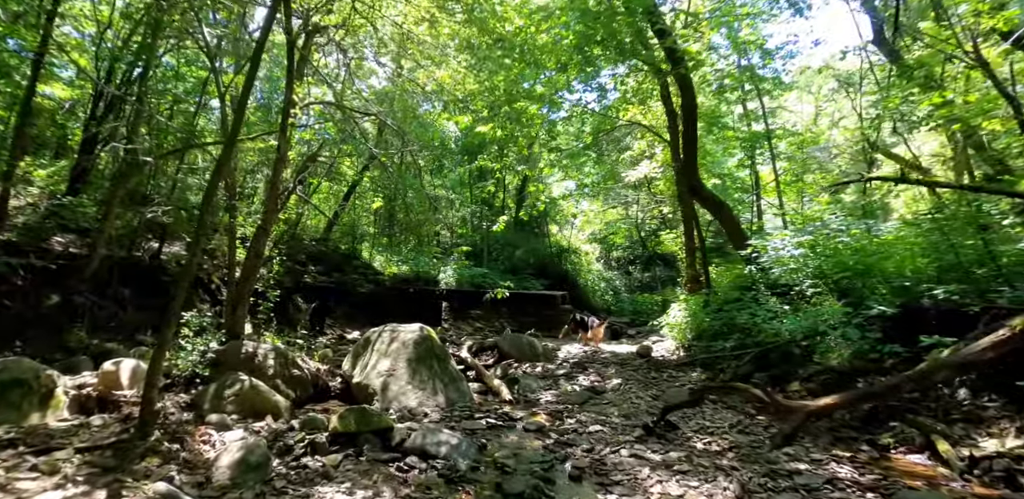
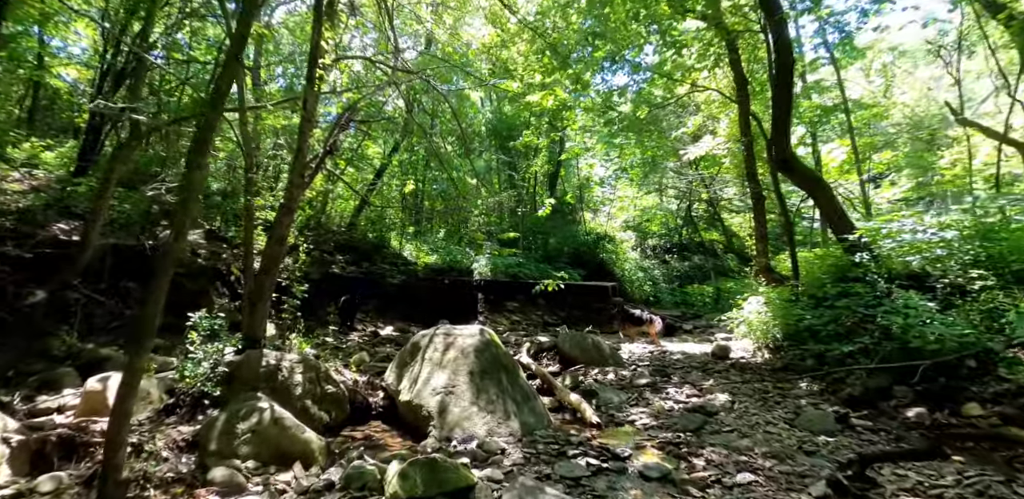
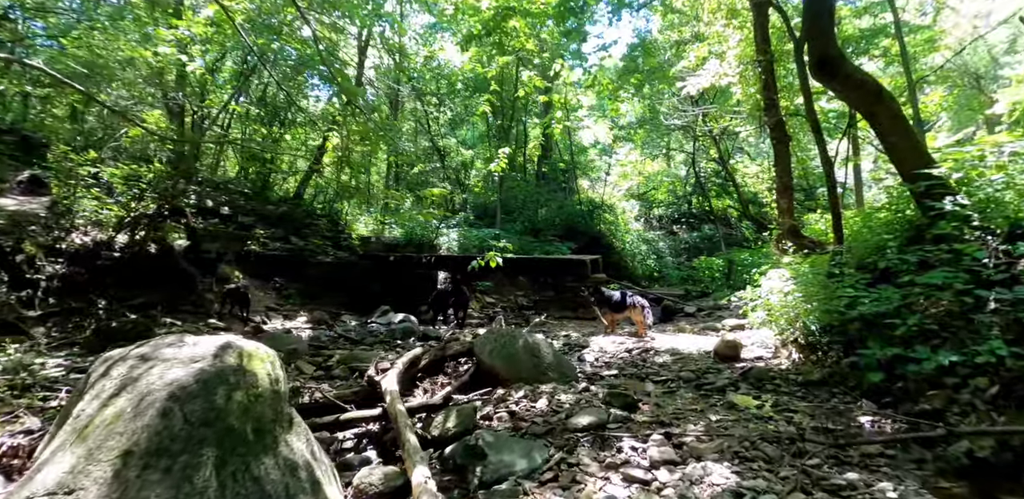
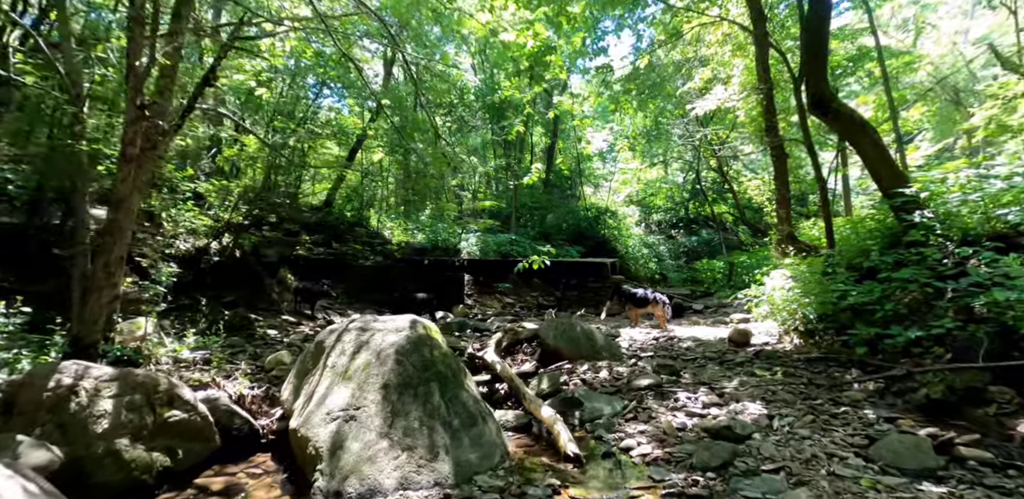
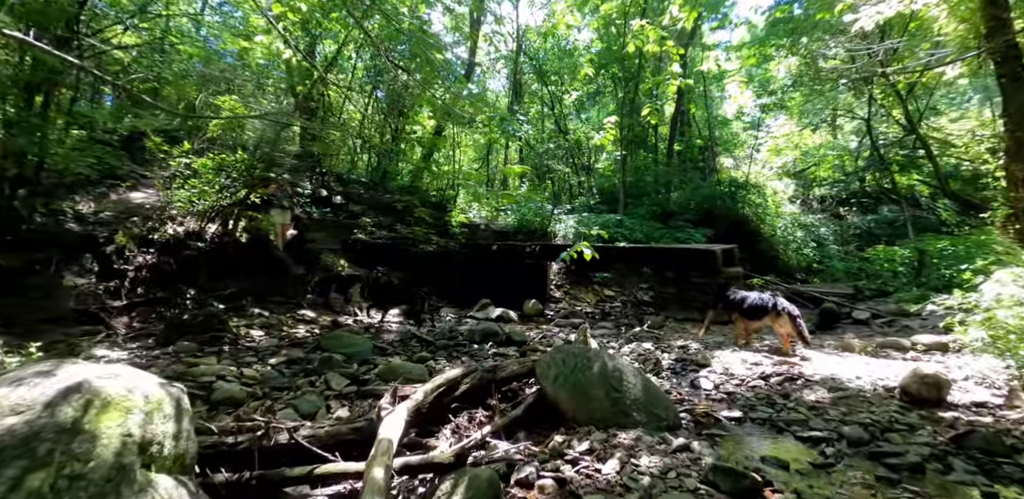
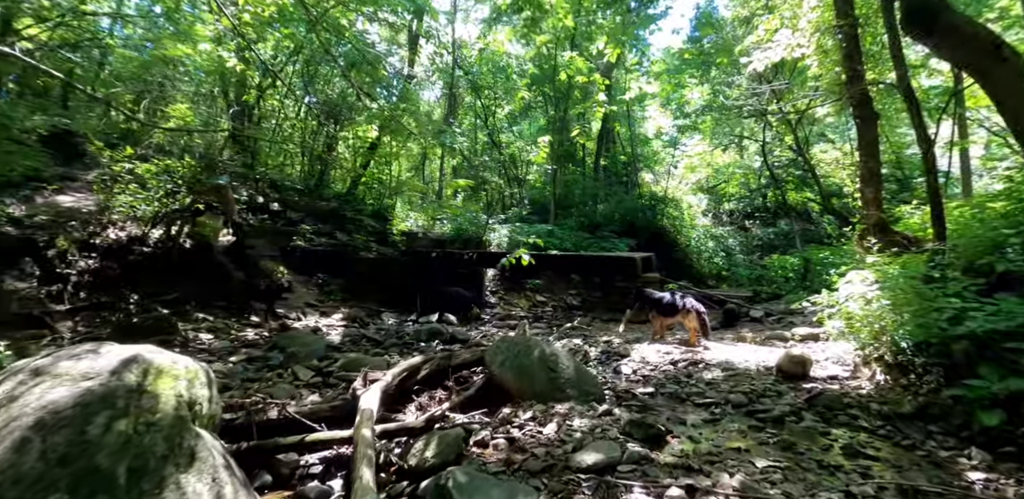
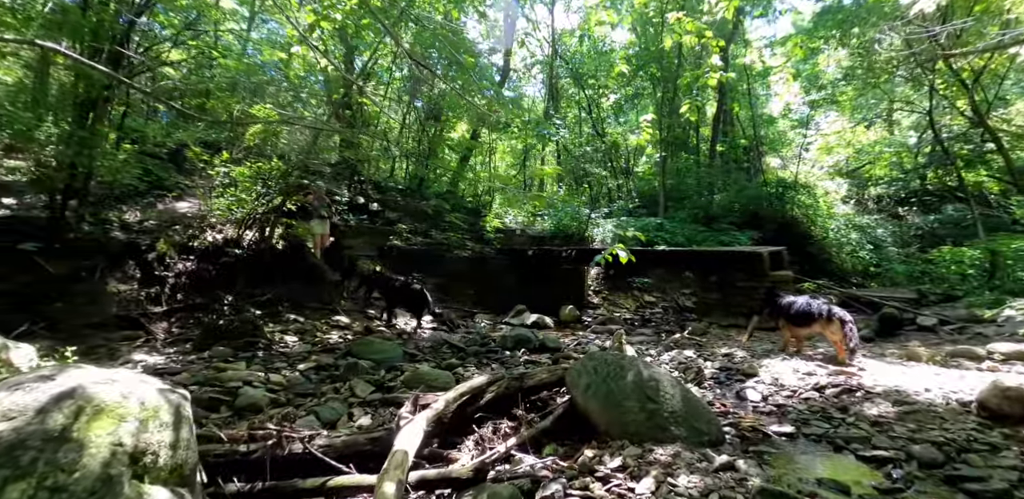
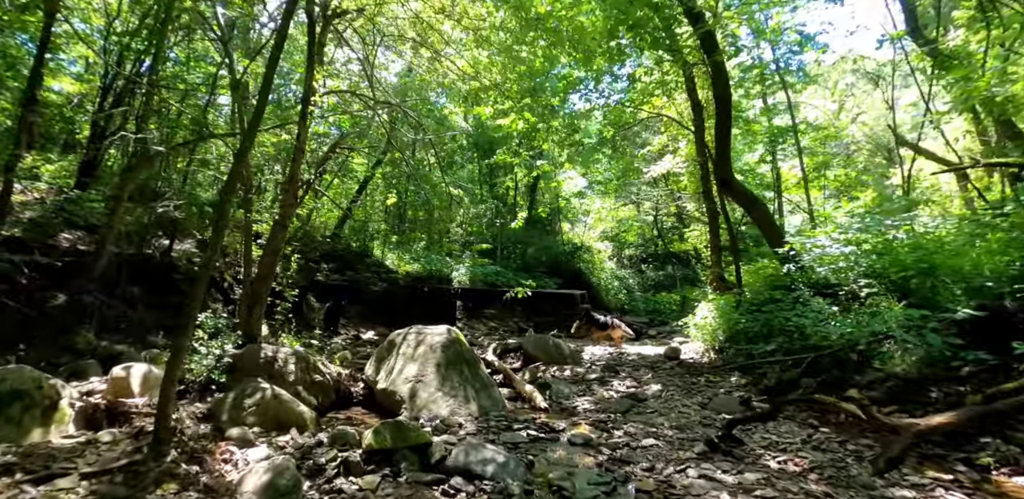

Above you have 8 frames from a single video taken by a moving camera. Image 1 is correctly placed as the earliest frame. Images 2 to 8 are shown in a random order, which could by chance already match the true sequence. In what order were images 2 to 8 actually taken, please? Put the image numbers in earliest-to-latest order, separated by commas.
8, 2, 4, 3, 6, 5, 7
